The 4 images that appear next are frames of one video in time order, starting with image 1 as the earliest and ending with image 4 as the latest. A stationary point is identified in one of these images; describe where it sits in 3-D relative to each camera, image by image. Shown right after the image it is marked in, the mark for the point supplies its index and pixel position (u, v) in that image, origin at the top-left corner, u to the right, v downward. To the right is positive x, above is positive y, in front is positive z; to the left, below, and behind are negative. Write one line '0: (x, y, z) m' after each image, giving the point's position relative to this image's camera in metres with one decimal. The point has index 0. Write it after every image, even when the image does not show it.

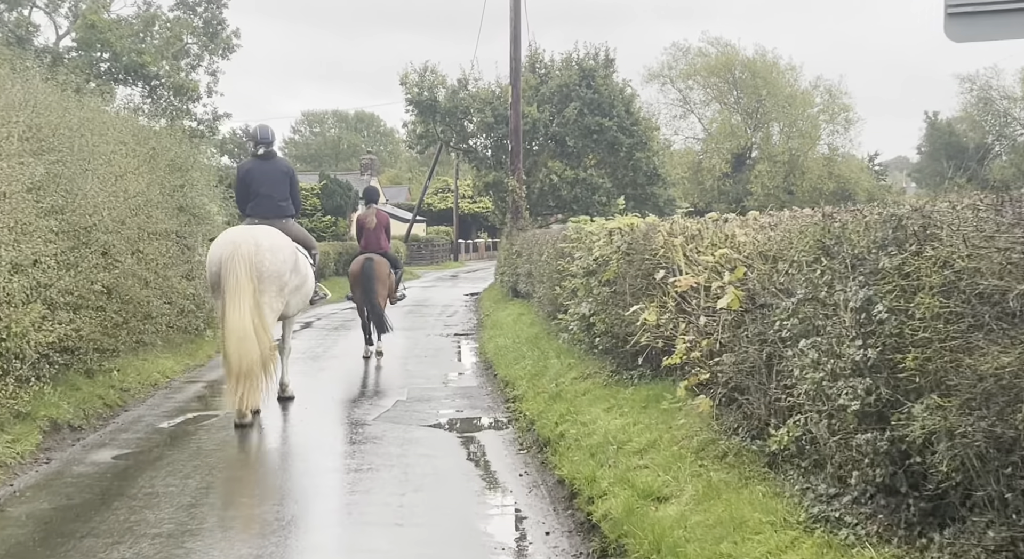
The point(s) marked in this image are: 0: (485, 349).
0: (-0.4, -0.9, +18.2) m
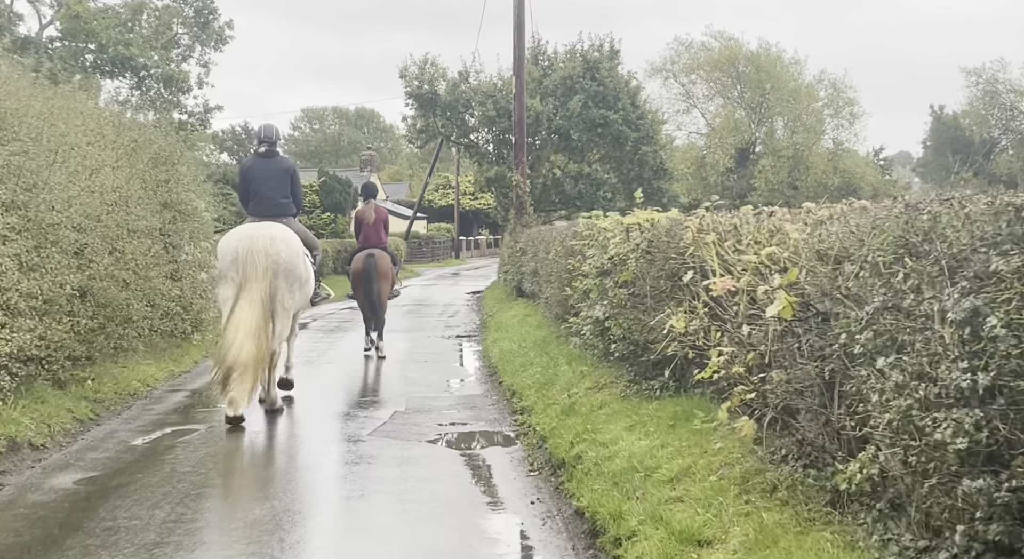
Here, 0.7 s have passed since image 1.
0: (-0.3, -0.9, +17.1) m
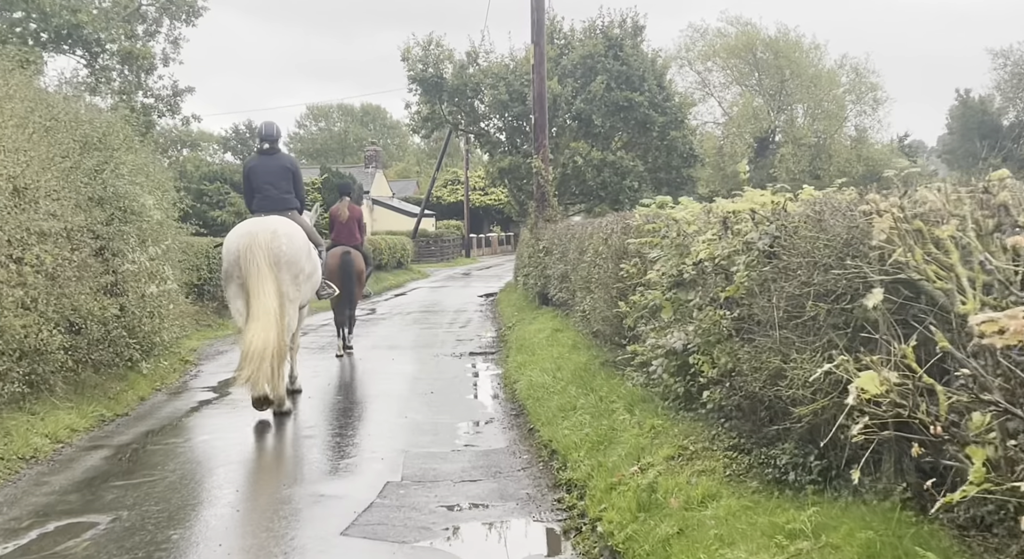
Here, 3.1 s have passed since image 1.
0: (0.0, -1.0, +13.4) m
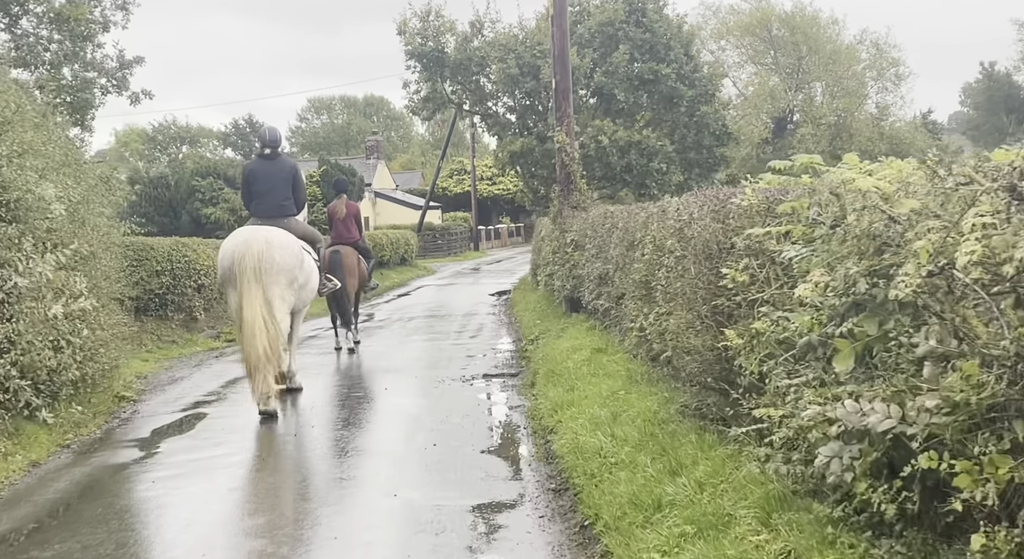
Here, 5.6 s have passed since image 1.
0: (+0.2, -1.1, +9.6) m
